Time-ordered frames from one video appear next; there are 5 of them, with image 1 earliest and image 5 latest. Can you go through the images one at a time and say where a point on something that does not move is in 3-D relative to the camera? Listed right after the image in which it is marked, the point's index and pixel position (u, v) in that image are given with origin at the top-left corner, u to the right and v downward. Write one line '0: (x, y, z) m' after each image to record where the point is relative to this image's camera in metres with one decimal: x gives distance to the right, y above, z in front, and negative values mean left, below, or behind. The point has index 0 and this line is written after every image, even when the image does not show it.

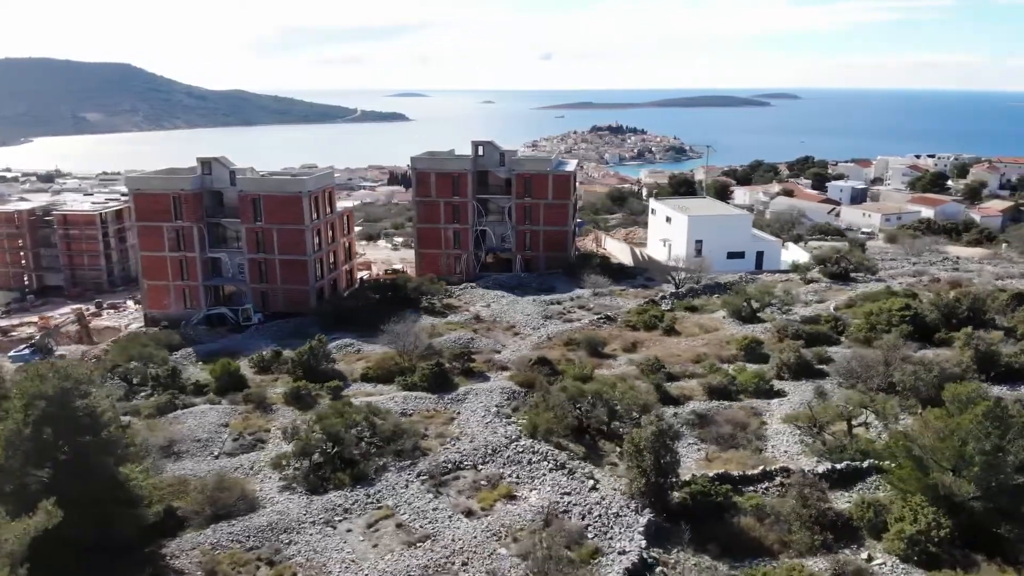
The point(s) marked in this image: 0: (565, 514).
0: (+1.1, -4.7, +18.0) m
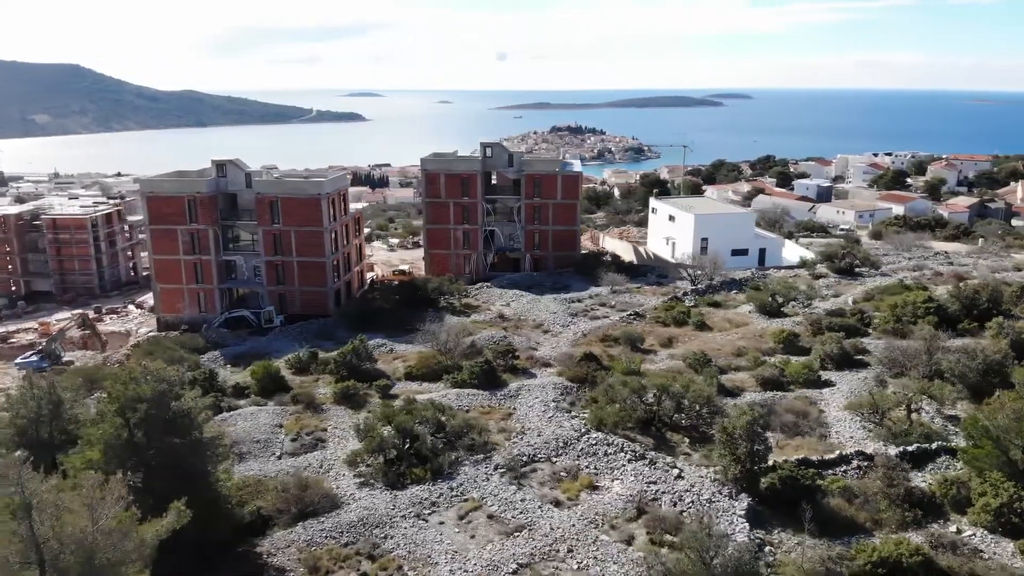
0: (+3.1, -4.7, +18.8) m
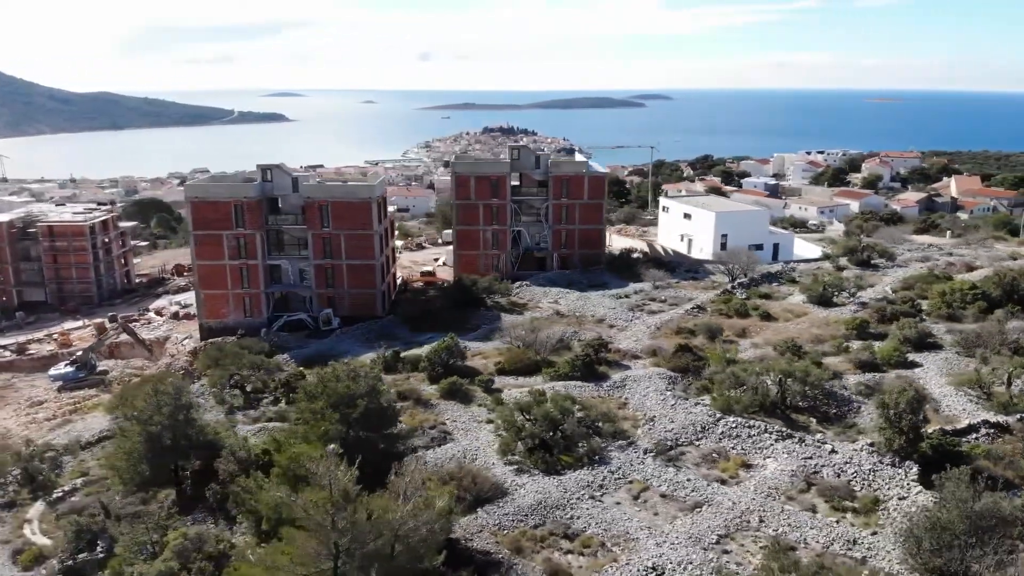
0: (+7.3, -4.4, +20.7) m
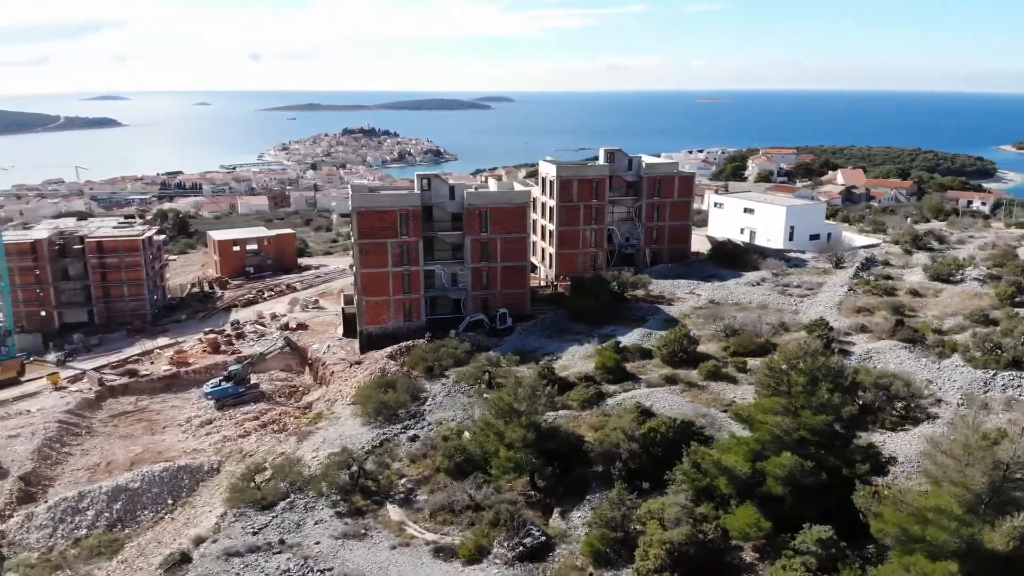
0: (+18.6, -3.7, +26.5) m
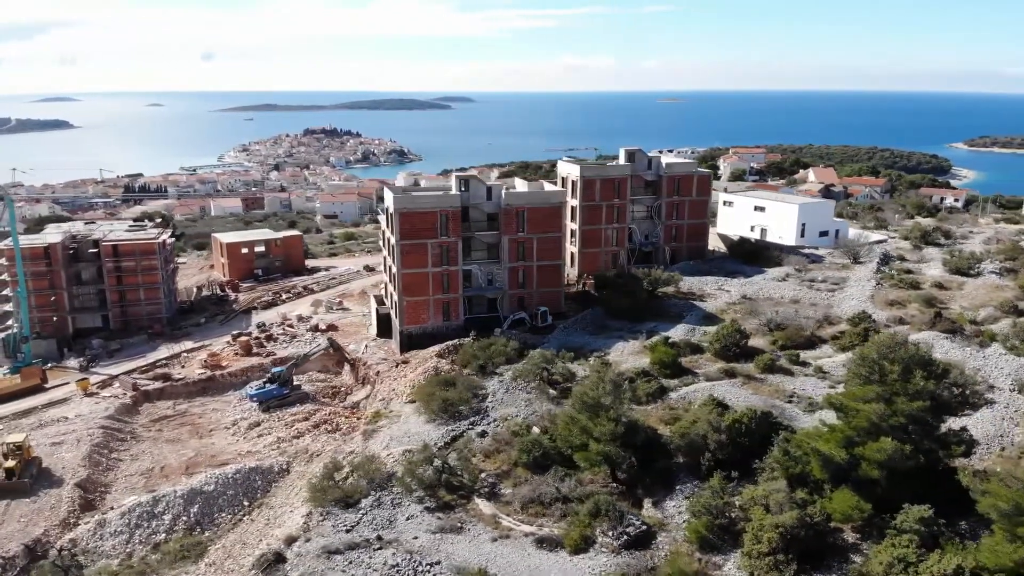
0: (+21.3, -3.3, +28.4) m
